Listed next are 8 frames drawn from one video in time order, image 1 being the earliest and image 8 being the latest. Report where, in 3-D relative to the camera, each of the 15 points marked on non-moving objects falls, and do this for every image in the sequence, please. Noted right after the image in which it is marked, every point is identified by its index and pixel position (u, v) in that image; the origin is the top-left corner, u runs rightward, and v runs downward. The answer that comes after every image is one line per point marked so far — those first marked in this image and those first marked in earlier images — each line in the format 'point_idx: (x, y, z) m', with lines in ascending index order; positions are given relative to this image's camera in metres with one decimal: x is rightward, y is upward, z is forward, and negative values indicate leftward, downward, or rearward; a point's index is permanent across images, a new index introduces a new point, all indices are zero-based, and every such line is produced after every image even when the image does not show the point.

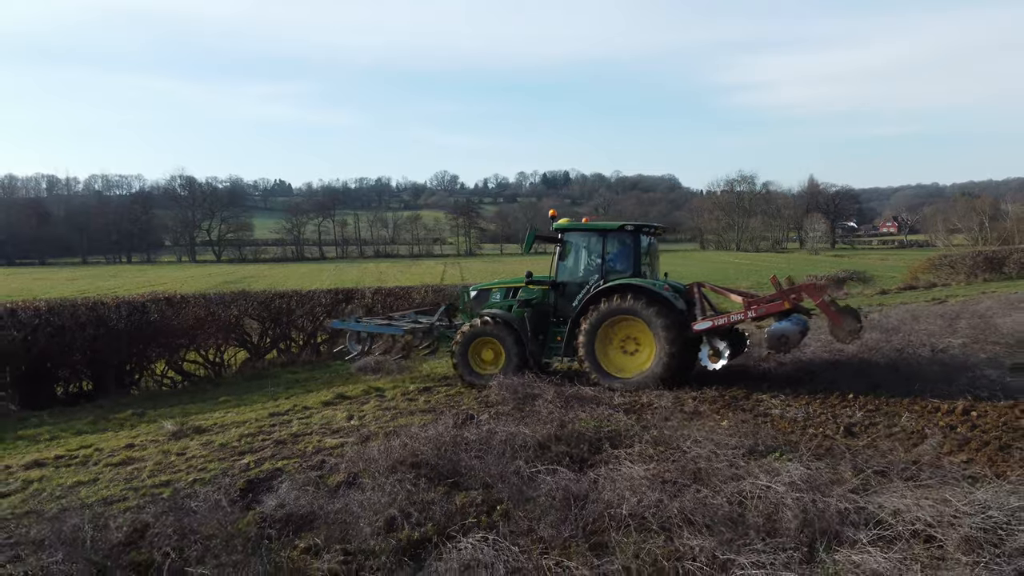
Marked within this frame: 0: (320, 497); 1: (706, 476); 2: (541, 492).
0: (-1.0, -1.1, +4.3) m
1: (+1.0, -1.0, +4.2) m
2: (+0.1, -1.0, +4.2) m
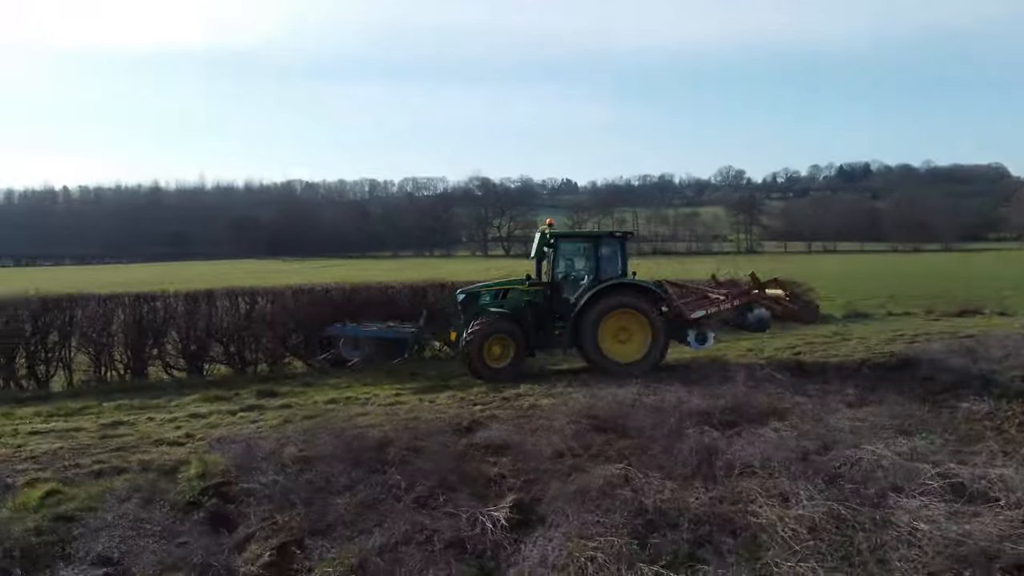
0: (0.0, -1.0, +5.6) m
1: (+1.9, -0.9, +4.8) m
2: (+1.1, -1.0, +5.1) m
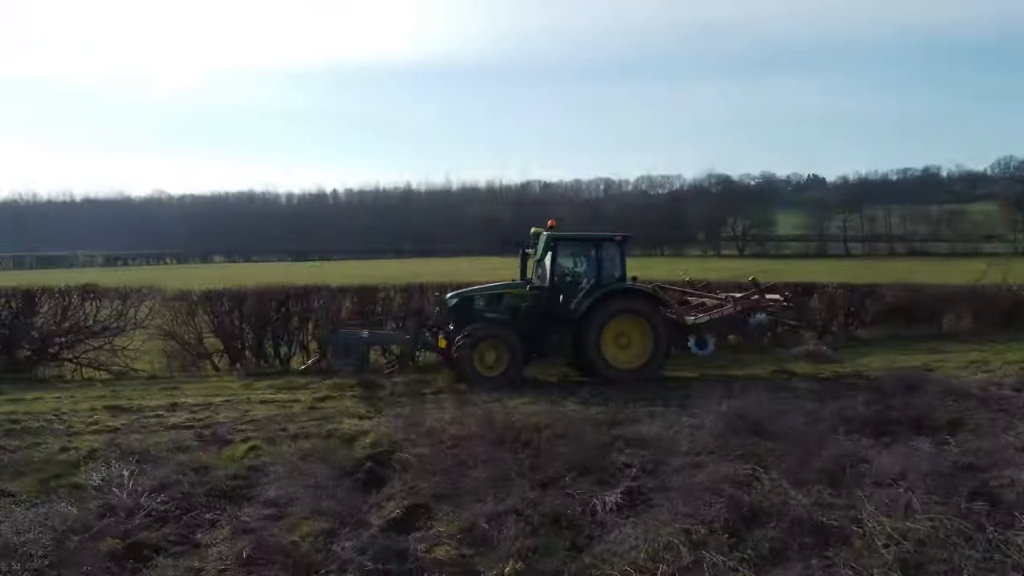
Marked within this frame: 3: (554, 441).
0: (+1.0, -1.0, +5.7) m
1: (+2.7, -1.0, +4.5) m
2: (+1.9, -1.0, +4.9) m
3: (+0.3, -1.0, +5.2) m
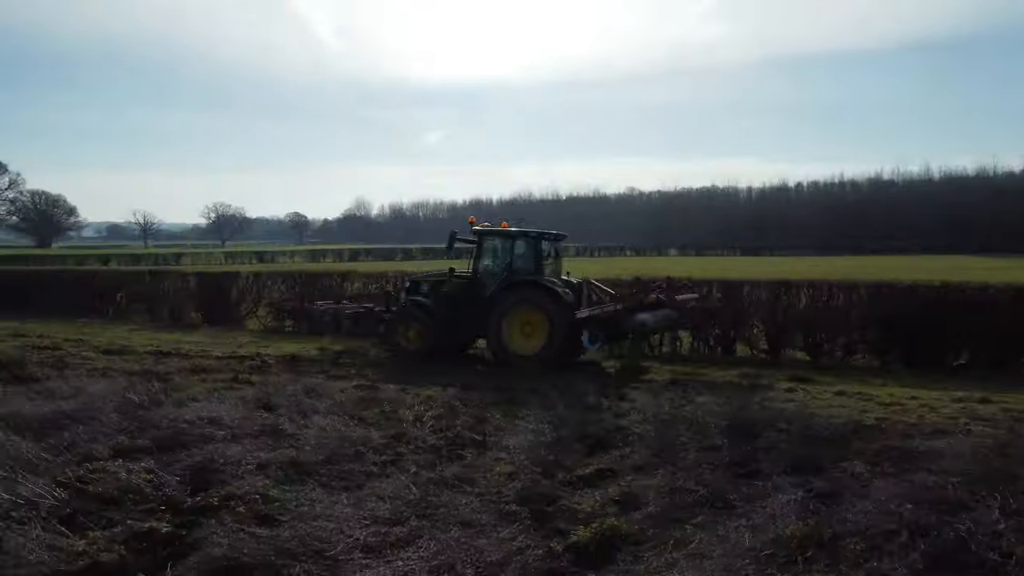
0: (+2.7, -1.0, +5.2) m
1: (+3.4, -1.0, +3.3) m
2: (+3.0, -1.0, +4.1) m
3: (+1.8, -1.0, +5.2) m
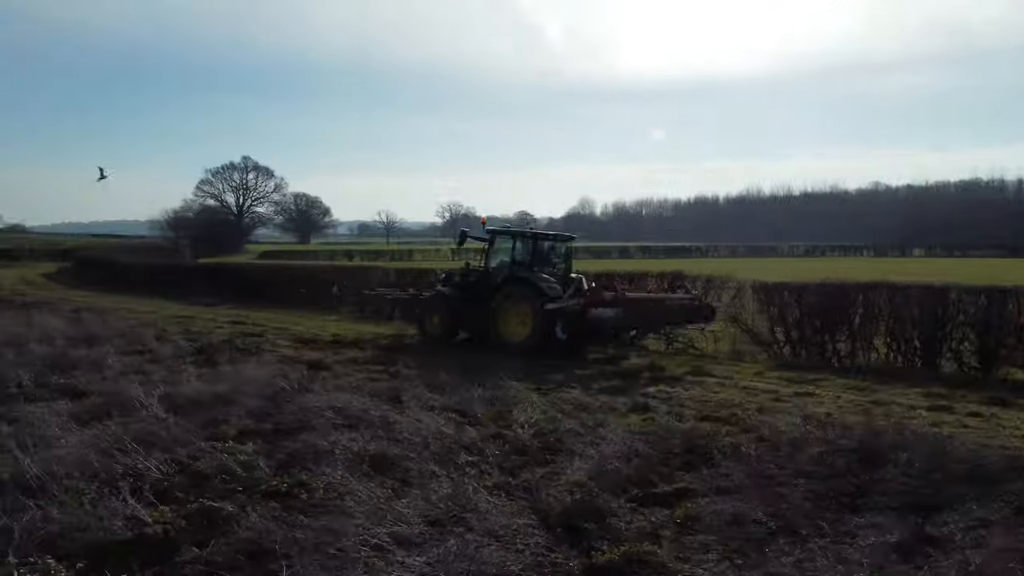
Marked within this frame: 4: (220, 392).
0: (+3.2, -1.1, +4.3) m
1: (+3.4, -1.1, +2.3) m
2: (+3.2, -1.1, +3.1) m
3: (+2.3, -1.0, +4.5) m
4: (-2.4, -0.8, +6.5) m
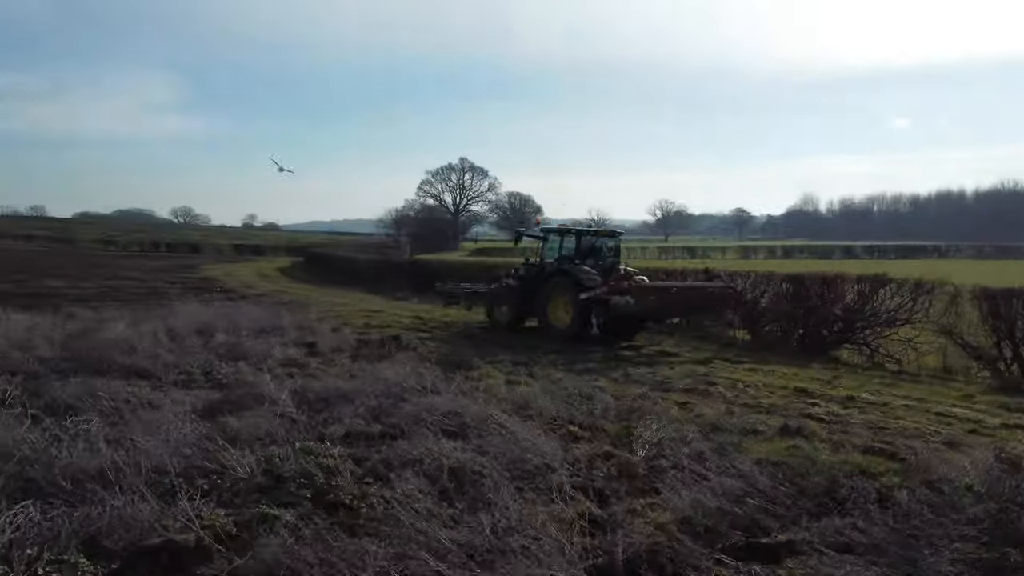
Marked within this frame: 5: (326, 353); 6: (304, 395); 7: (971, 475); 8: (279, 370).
0: (+3.4, -1.2, +2.9) m
1: (+3.1, -1.2, +0.9) m
2: (+3.1, -1.2, +1.8) m
3: (+2.7, -1.1, +3.4) m
4: (-1.3, -0.8, +6.5) m
5: (-2.1, -0.7, +9.2) m
6: (-1.6, -0.8, +6.4) m
7: (+2.5, -1.0, +4.3) m
8: (-2.2, -0.8, +7.7) m
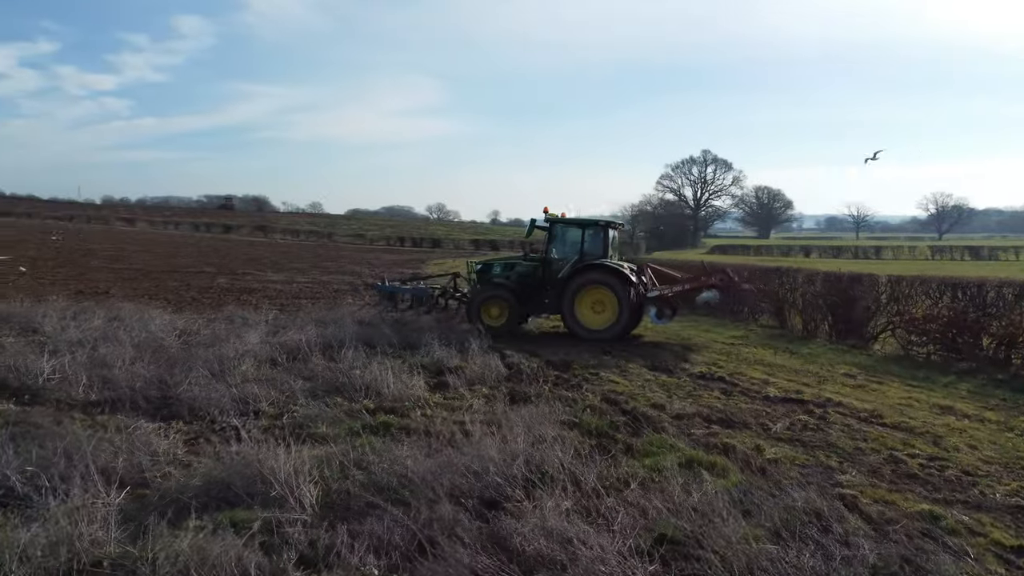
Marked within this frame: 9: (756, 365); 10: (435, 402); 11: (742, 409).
0: (+3.0, -1.4, -0.7) m
1: (+2.1, -1.5, -2.5) m
2: (+2.4, -1.4, -1.7) m
3: (+2.4, -1.3, -0.1) m
4: (-0.5, -1.0, +4.1) m
5: (-0.5, -0.8, +6.9) m
6: (-0.9, -1.0, +4.1) m
7: (+2.4, -1.3, +0.8) m
8: (-1.0, -0.9, +5.5) m
9: (+2.7, -0.8, +8.8) m
10: (-0.6, -0.9, +6.3) m
11: (+1.8, -1.0, +6.4) m
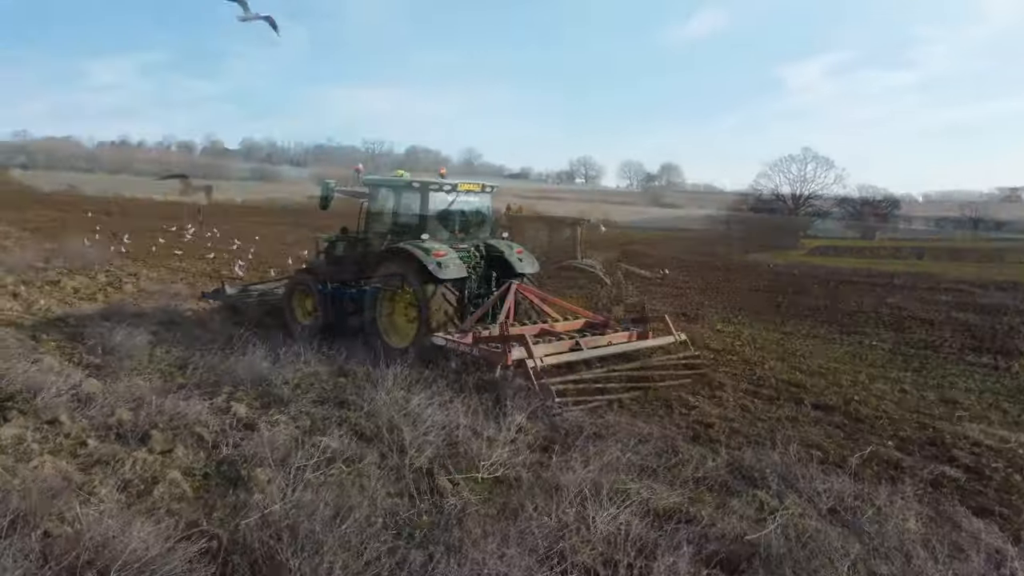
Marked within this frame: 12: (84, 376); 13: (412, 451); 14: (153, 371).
0: (+2.5, -1.5, -2.3) m
1: (+1.3, -1.6, -4.0) m
2: (+1.7, -1.6, -3.3) m
3: (+1.9, -1.4, -1.6) m
4: (-0.4, -1.0, +2.9) m
5: (0.0, -0.9, +5.7) m
6: (-0.7, -1.1, +2.9) m
7: (+2.1, -1.4, -0.7) m
8: (-0.7, -1.0, +4.4) m
9: (+3.3, -1.0, +7.1) m
10: (-0.2, -1.0, +5.1) m
11: (+2.2, -1.1, +4.9) m
12: (-3.6, -0.7, +6.7) m
13: (-0.6, -1.0, +4.8) m
14: (-3.1, -0.7, +7.1) m
